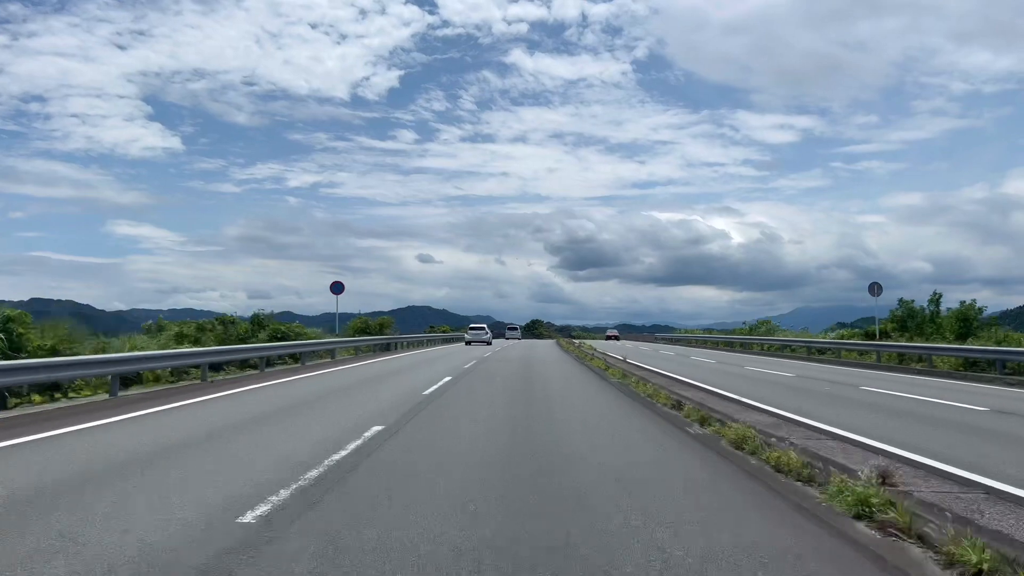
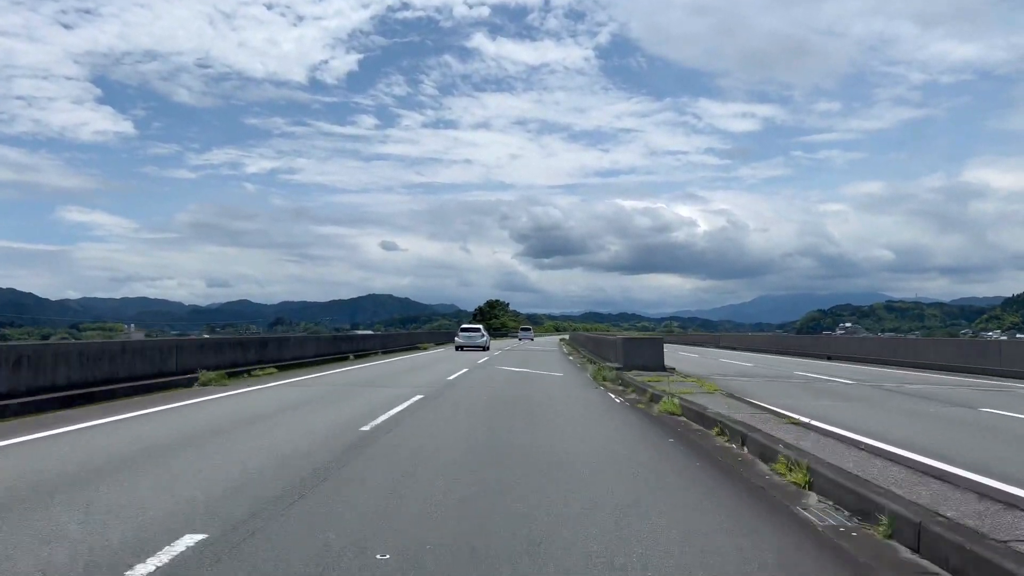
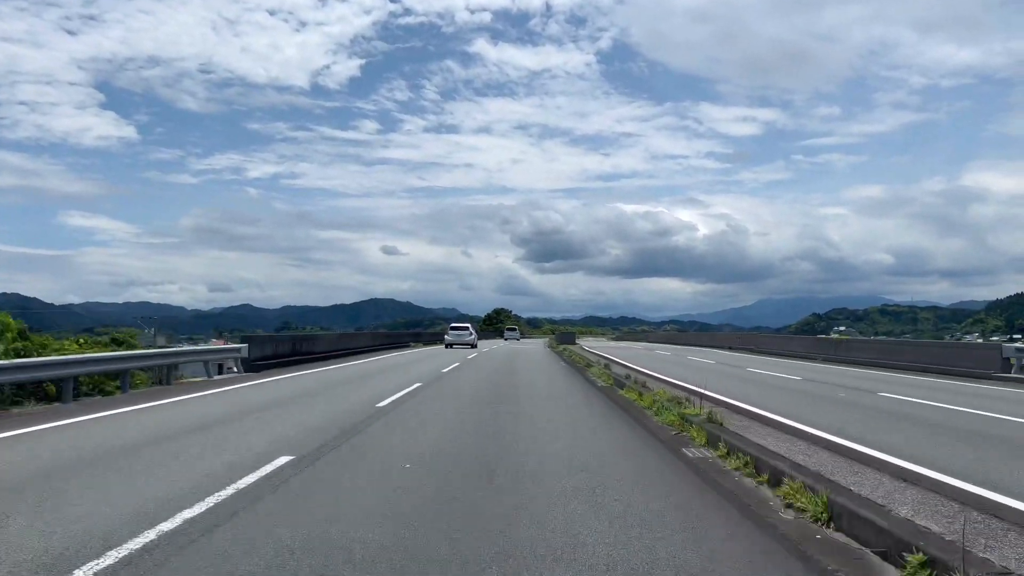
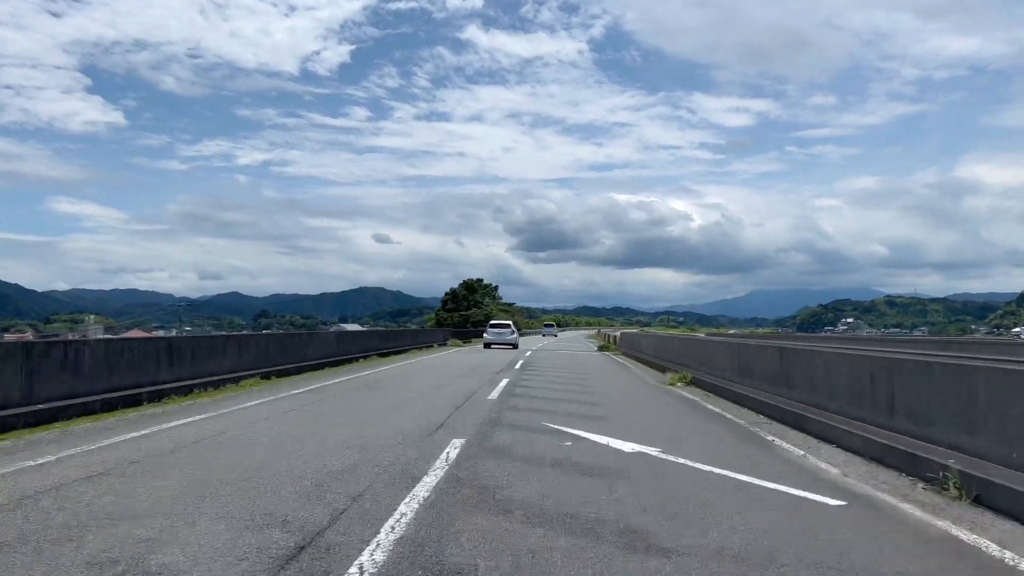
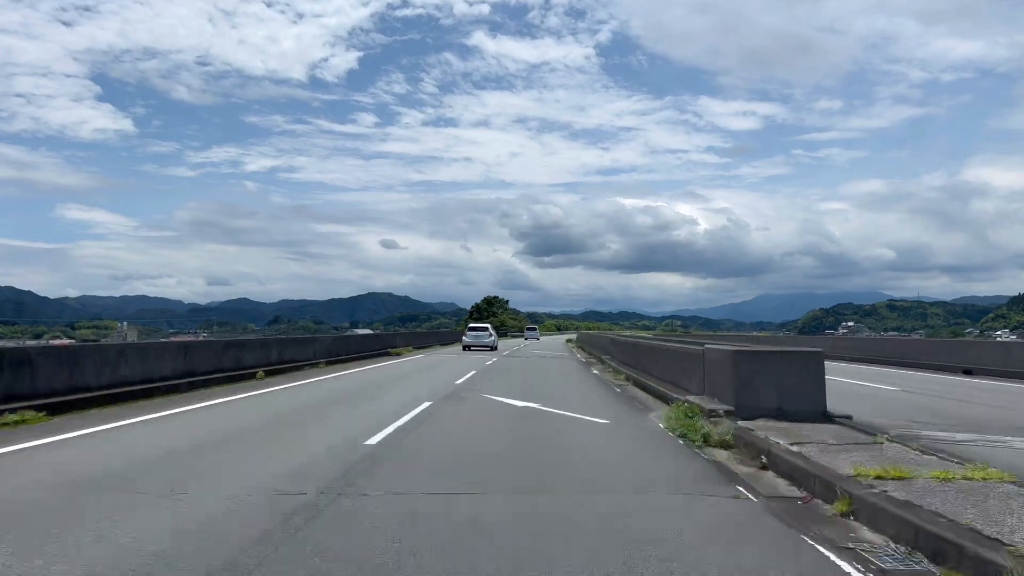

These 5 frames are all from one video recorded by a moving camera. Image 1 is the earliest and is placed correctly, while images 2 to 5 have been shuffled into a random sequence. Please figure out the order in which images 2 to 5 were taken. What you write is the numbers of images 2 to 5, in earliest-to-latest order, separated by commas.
3, 2, 5, 4
